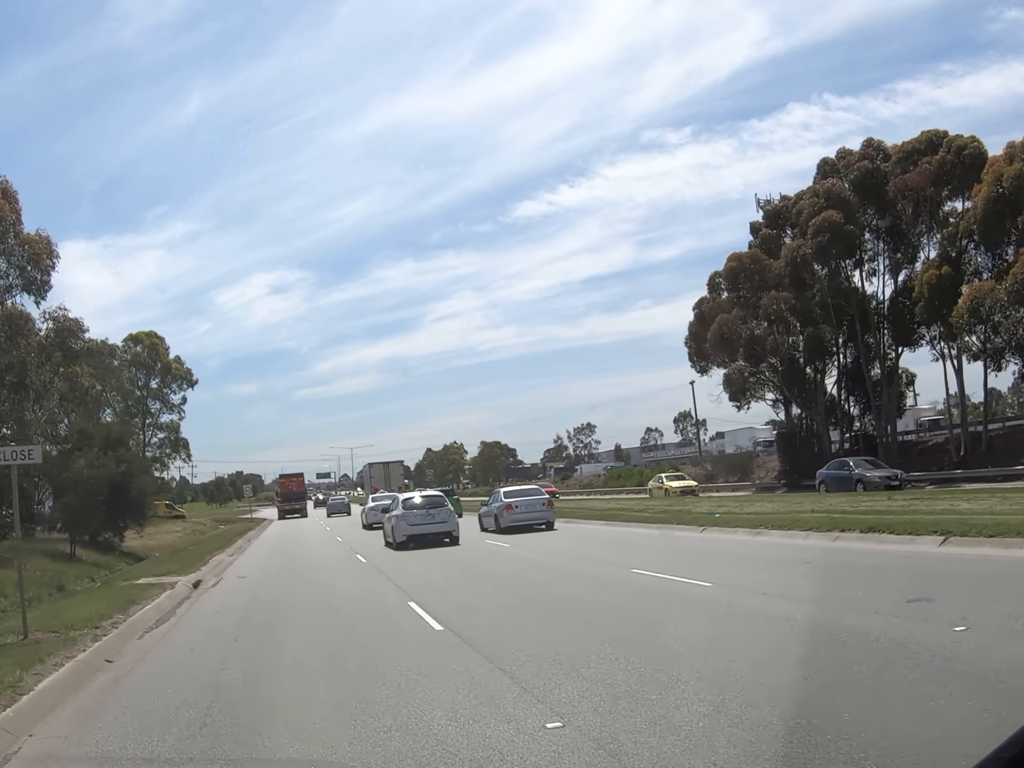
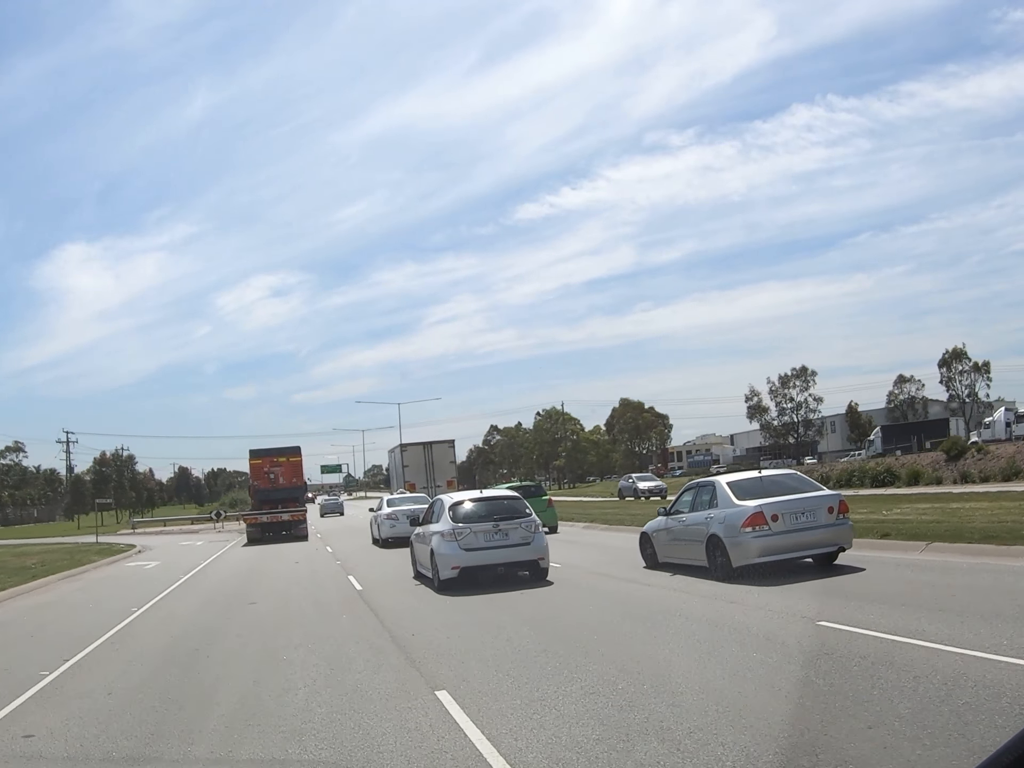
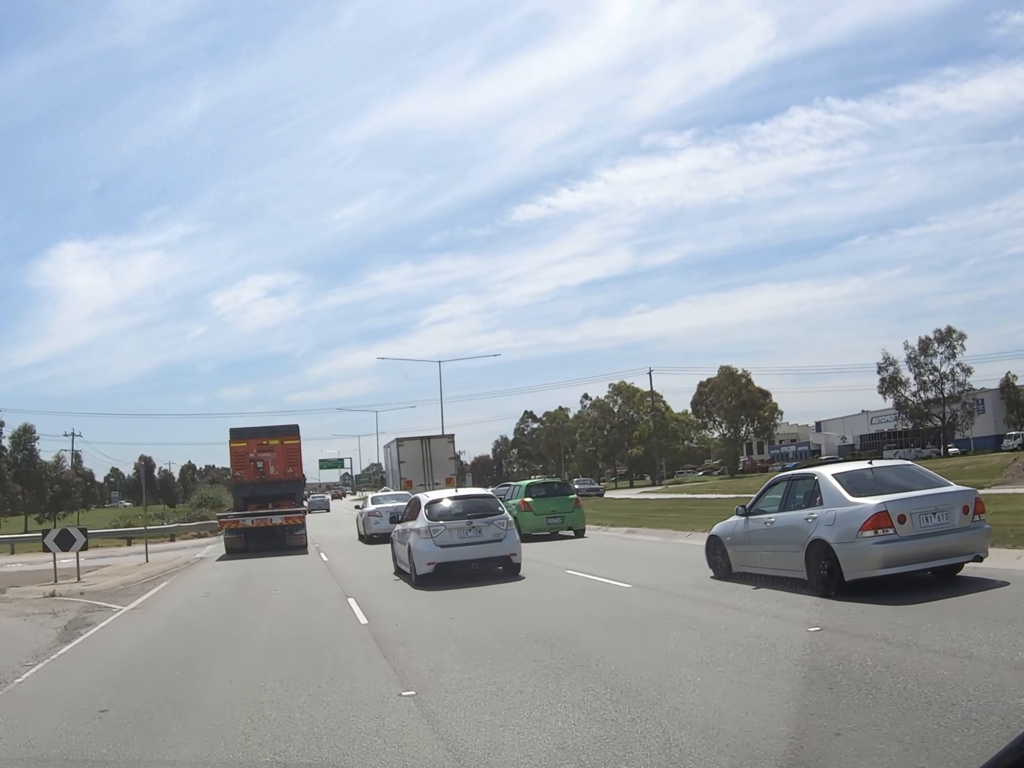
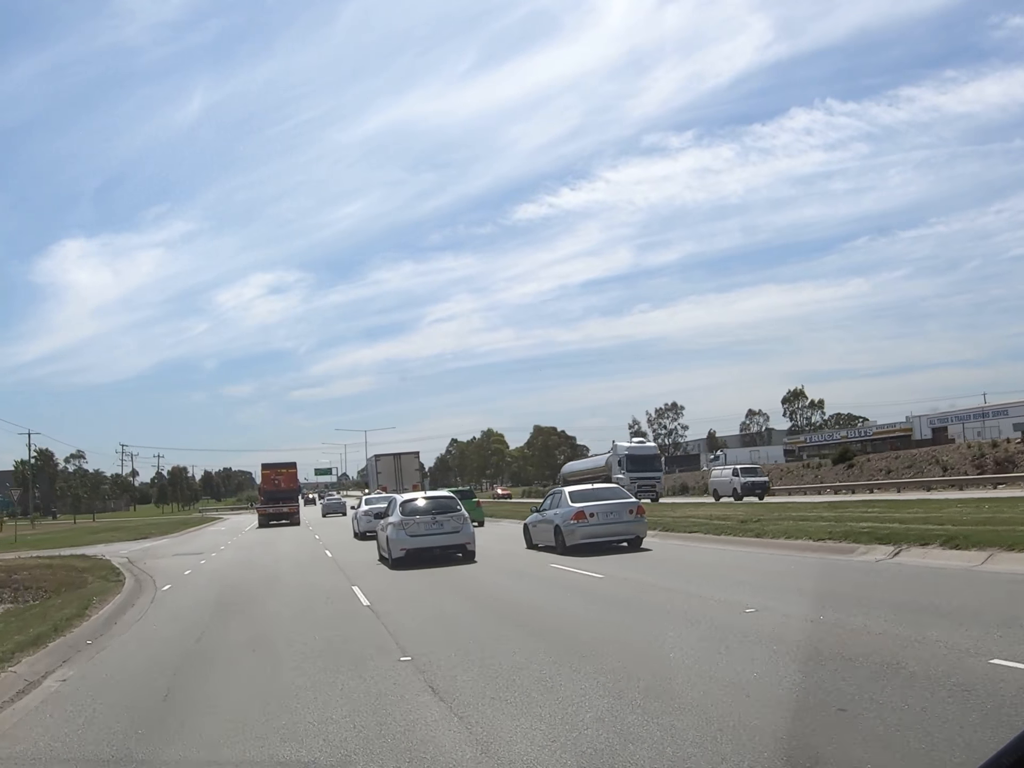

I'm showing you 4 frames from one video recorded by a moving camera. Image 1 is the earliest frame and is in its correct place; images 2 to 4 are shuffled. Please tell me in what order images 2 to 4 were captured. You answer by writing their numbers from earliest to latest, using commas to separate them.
4, 2, 3
